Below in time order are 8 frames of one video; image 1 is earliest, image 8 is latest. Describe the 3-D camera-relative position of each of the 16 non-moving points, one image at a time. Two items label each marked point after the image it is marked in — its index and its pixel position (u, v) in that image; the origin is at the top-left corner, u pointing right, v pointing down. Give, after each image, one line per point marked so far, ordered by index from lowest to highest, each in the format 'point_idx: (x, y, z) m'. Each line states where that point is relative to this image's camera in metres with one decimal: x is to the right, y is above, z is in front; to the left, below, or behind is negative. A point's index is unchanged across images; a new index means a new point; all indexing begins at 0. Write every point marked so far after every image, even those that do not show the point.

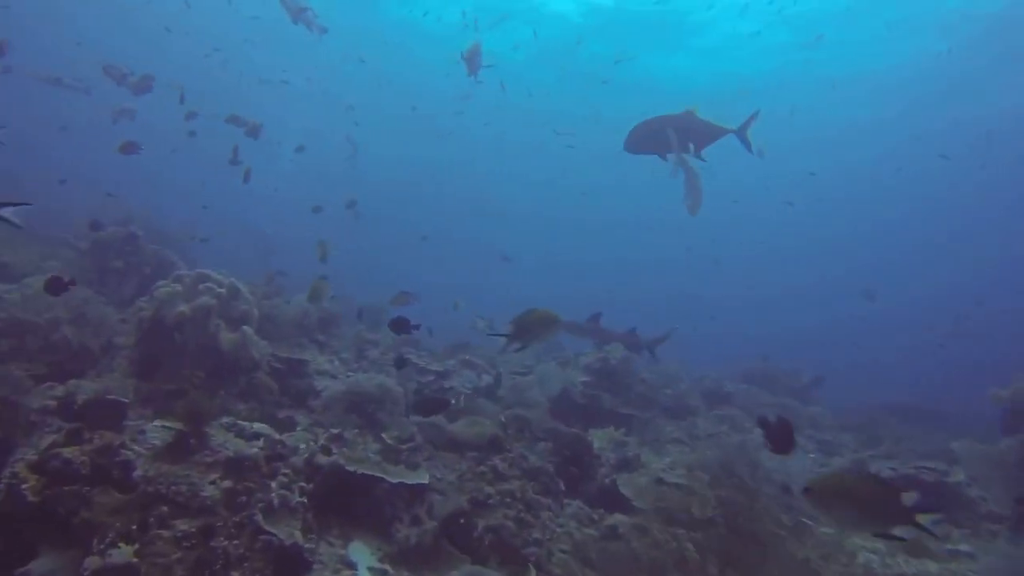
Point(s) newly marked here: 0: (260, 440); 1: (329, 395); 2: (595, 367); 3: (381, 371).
0: (-2.5, -1.5, +5.3) m
1: (-2.8, -1.6, +8.3) m
2: (+2.4, -2.3, +16.4) m
3: (-3.0, -1.9, +12.4) m
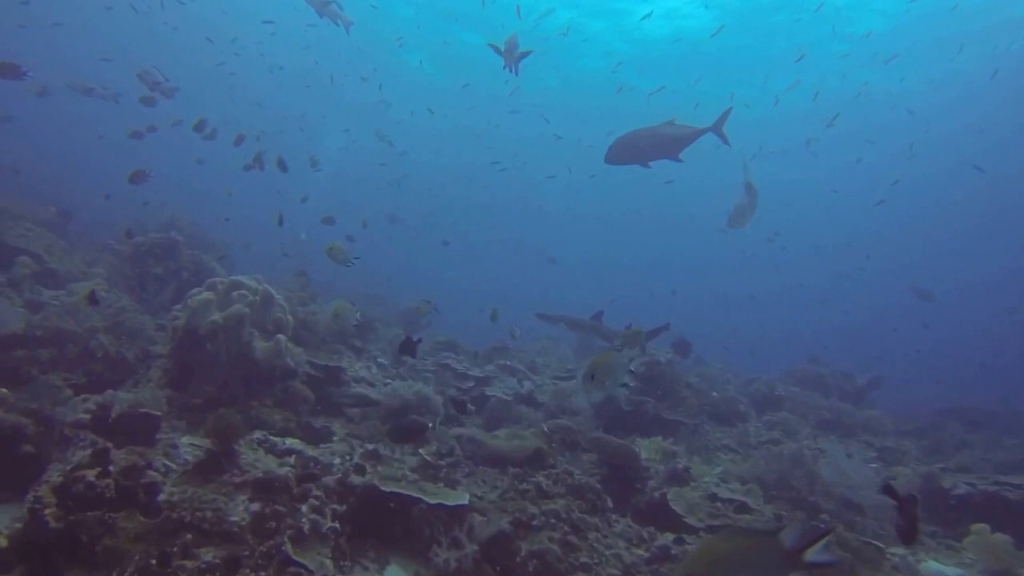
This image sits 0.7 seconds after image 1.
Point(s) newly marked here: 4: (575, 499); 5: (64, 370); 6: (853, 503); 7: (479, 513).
0: (-2.1, -1.6, +5.1) m
1: (-2.1, -1.7, +8.0) m
2: (+3.7, -2.3, +15.8) m
3: (-2.0, -2.0, +12.1) m
4: (+0.8, -2.6, +6.9) m
5: (-4.6, -0.9, +5.7) m
6: (+6.4, -4.0, +10.3) m
7: (-0.4, -2.5, +6.1) m
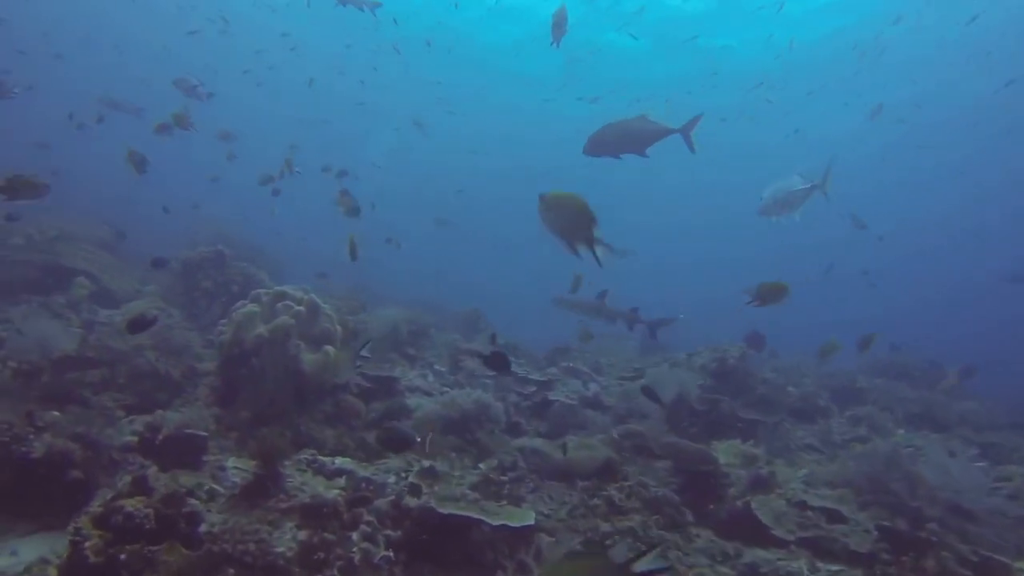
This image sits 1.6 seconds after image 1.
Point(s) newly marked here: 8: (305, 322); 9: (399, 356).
0: (-1.5, -1.6, +4.7) m
1: (-1.3, -1.8, +7.7) m
2: (+5.3, -2.1, +14.8) m
3: (-0.7, -2.1, +11.7) m
4: (+1.6, -2.6, +6.2) m
5: (-4.0, -1.0, +5.6) m
6: (+7.6, -3.7, +9.1) m
7: (+0.4, -2.5, +5.5) m
8: (-2.5, -0.4, +6.5) m
9: (-2.0, -1.2, +9.8) m
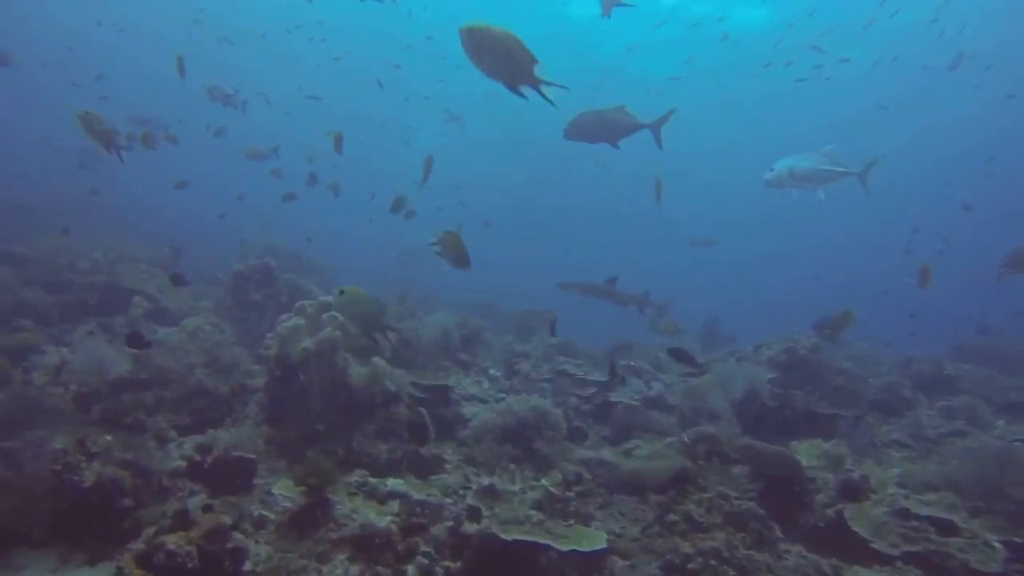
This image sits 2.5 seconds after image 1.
0: (-0.9, -1.7, +4.4) m
1: (-0.4, -1.8, +7.3) m
2: (+6.8, -1.8, +13.8) m
3: (+0.5, -2.1, +11.3) m
4: (+2.3, -2.5, +5.6) m
5: (-3.4, -1.2, +5.5) m
6: (+8.6, -3.3, +7.9) m
7: (+1.0, -2.5, +5.0) m
8: (-1.8, -0.5, +6.3) m
9: (-1.0, -1.3, +9.4) m
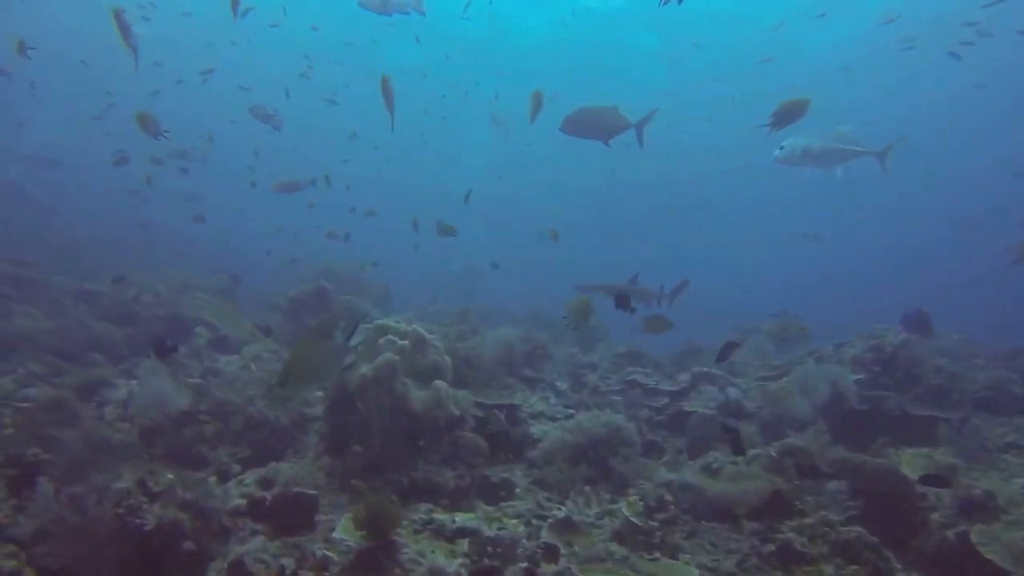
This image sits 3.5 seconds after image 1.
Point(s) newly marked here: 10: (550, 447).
0: (-0.4, -1.9, +4.0) m
1: (+0.4, -2.0, +6.9) m
2: (+8.2, -1.6, +12.6) m
3: (+1.7, -2.2, +10.7) m
4: (+3.0, -2.5, +4.9) m
5: (-2.7, -1.5, +5.3) m
6: (+9.5, -3.0, +6.5) m
7: (+1.7, -2.5, +4.5) m
8: (-1.1, -0.7, +6.0) m
9: (+0.1, -1.5, +9.1) m
10: (+0.5, -2.1, +7.3) m
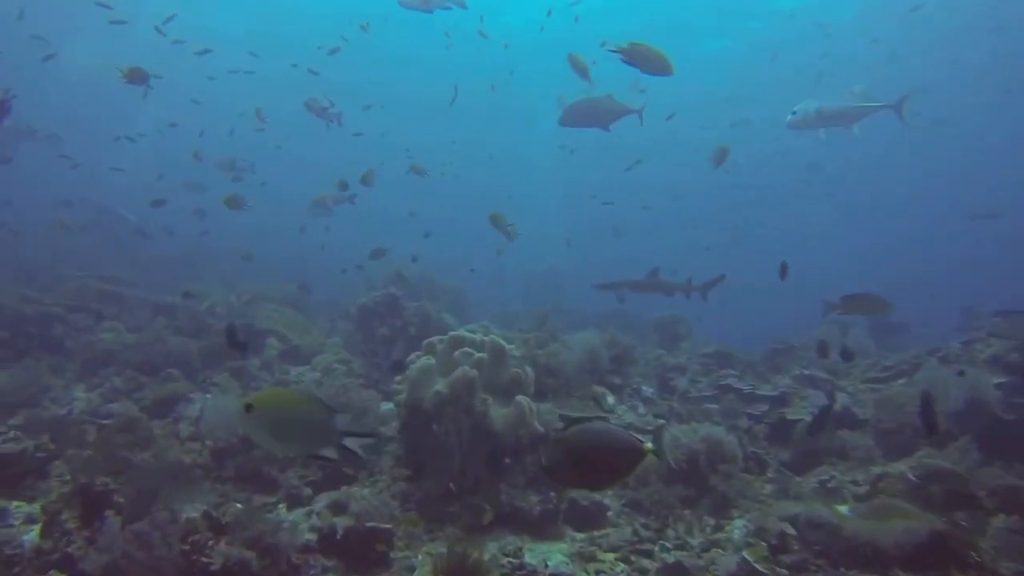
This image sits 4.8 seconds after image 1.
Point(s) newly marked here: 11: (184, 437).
0: (+0.3, -1.9, +3.4) m
1: (+1.4, -2.0, +6.2) m
2: (+9.9, -1.4, +10.8) m
3: (+3.2, -2.2, +9.8) m
4: (+3.7, -2.4, +3.8) m
5: (-1.9, -1.6, +5.0) m
6: (+10.4, -2.8, +4.7) m
7: (+2.4, -2.5, +3.6) m
8: (-0.3, -0.8, +5.5) m
9: (+1.3, -1.5, +8.4) m
10: (+1.6, -2.1, +6.6) m
11: (-3.1, -1.4, +5.2) m
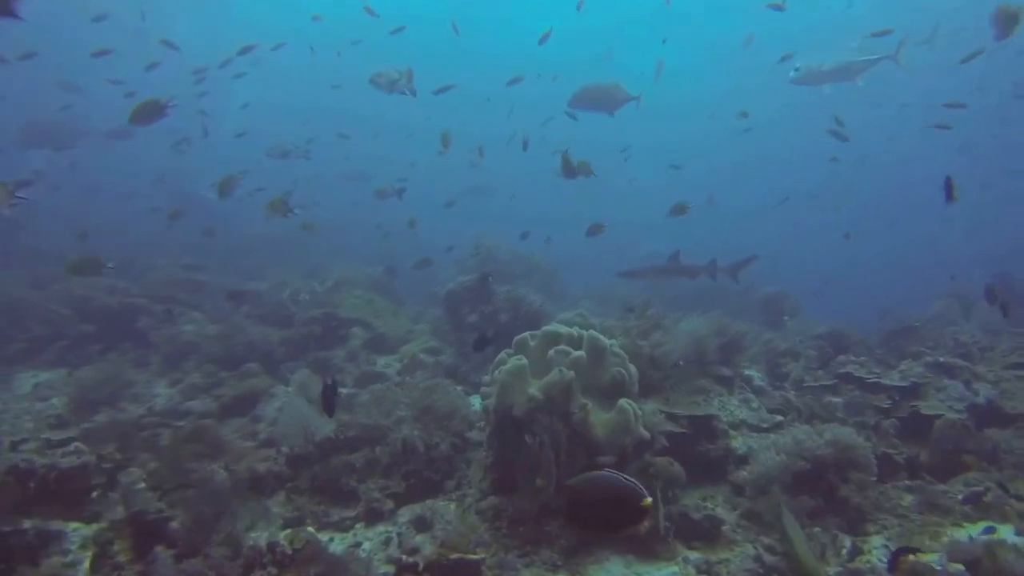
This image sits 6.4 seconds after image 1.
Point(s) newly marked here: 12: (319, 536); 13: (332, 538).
0: (+0.9, -1.9, +2.6) m
1: (+2.4, -1.8, +5.2) m
2: (+11.4, -0.9, +8.7) m
3: (+4.7, -1.8, +8.6) m
4: (+4.4, -2.3, +2.6) m
5: (-1.1, -1.5, +4.6) m
6: (+11.1, -2.5, +2.6) m
7: (+3.0, -2.4, +2.6) m
8: (+0.6, -0.7, +4.7) m
9: (+2.6, -1.2, +7.4) m
10: (+2.6, -1.9, +5.6) m
11: (-2.2, -1.3, +4.9) m
12: (-1.4, -1.8, +4.0) m
13: (-1.3, -1.8, +3.9) m
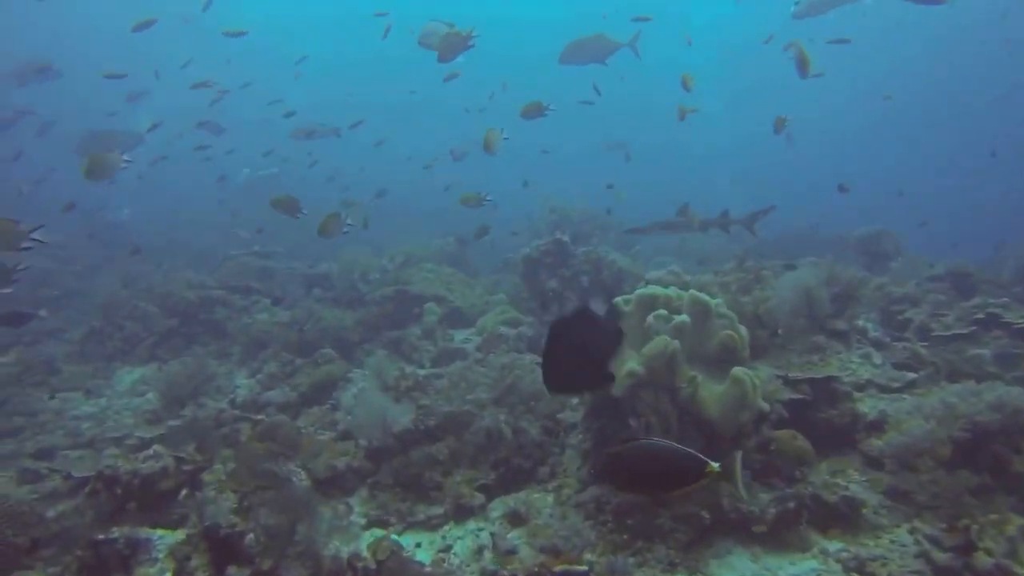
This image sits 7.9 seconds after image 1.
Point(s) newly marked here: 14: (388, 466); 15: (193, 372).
0: (+1.4, -1.6, +2.0) m
1: (+3.2, -1.3, +4.4) m
2: (+12.5, +0.4, +6.5) m
3: (+5.9, -0.9, +7.4) m
4: (+4.9, -1.9, +1.5) m
5: (-0.3, -1.3, +4.1) m
6: (+11.5, -1.6, +0.6) m
7: (+3.5, -2.1, +1.7) m
8: (+1.3, -0.3, +4.0) m
9: (+3.7, -0.6, +6.5) m
10: (+3.4, -1.3, +4.7) m
11: (-1.4, -1.2, +4.6) m
12: (-0.7, -1.7, +3.6) m
13: (-0.6, -1.7, +3.6) m
14: (-0.9, -1.3, +4.1) m
15: (-3.6, -0.9, +6.2) m
